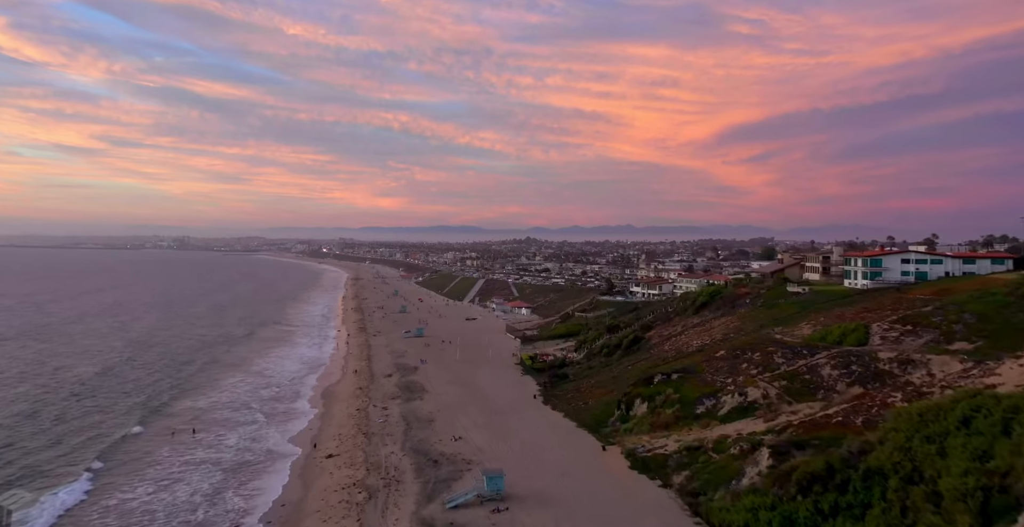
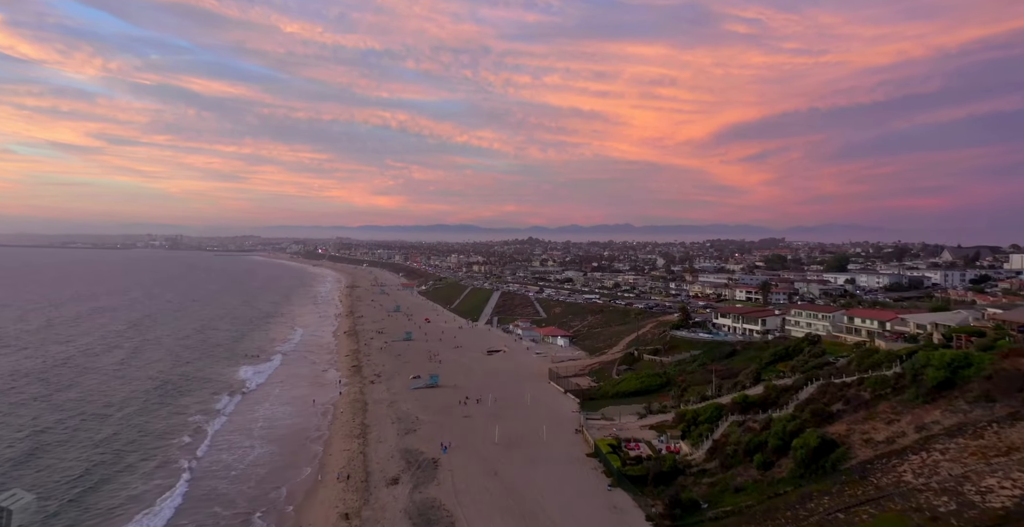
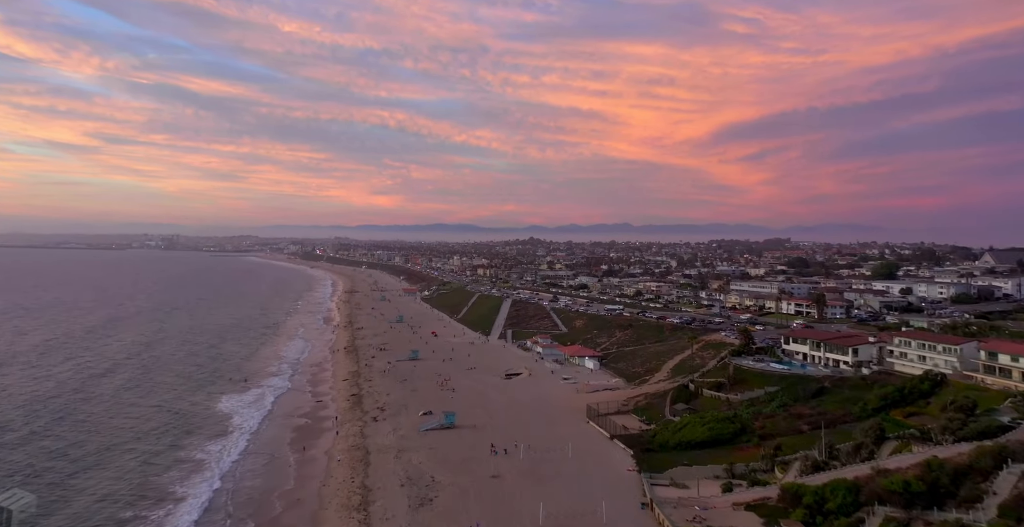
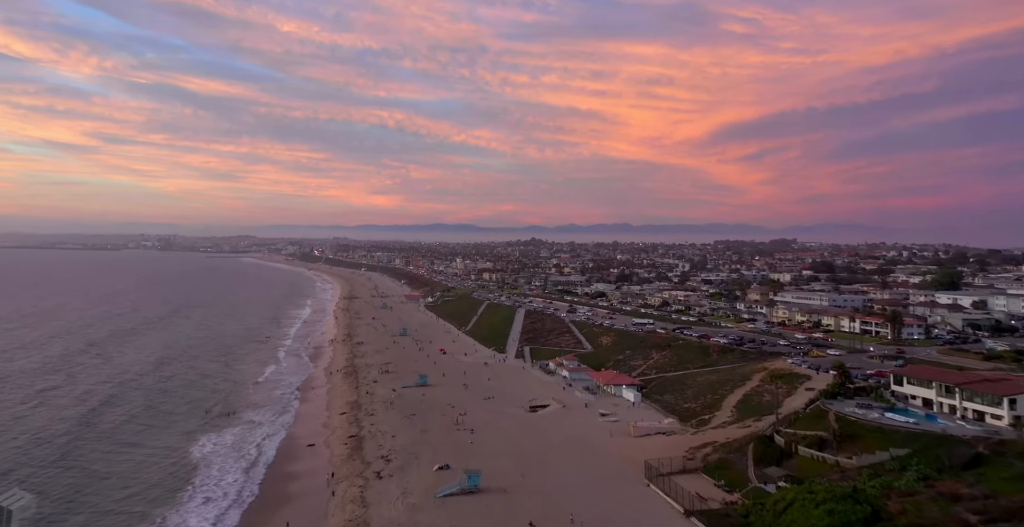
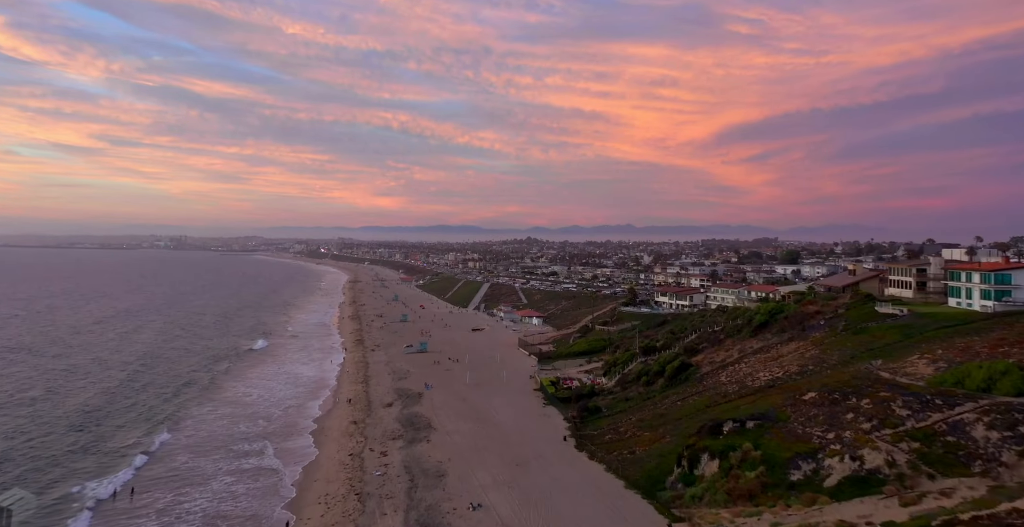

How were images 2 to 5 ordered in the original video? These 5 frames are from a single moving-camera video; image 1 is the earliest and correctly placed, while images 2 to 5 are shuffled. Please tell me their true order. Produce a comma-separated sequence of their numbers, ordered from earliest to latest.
5, 2, 3, 4
